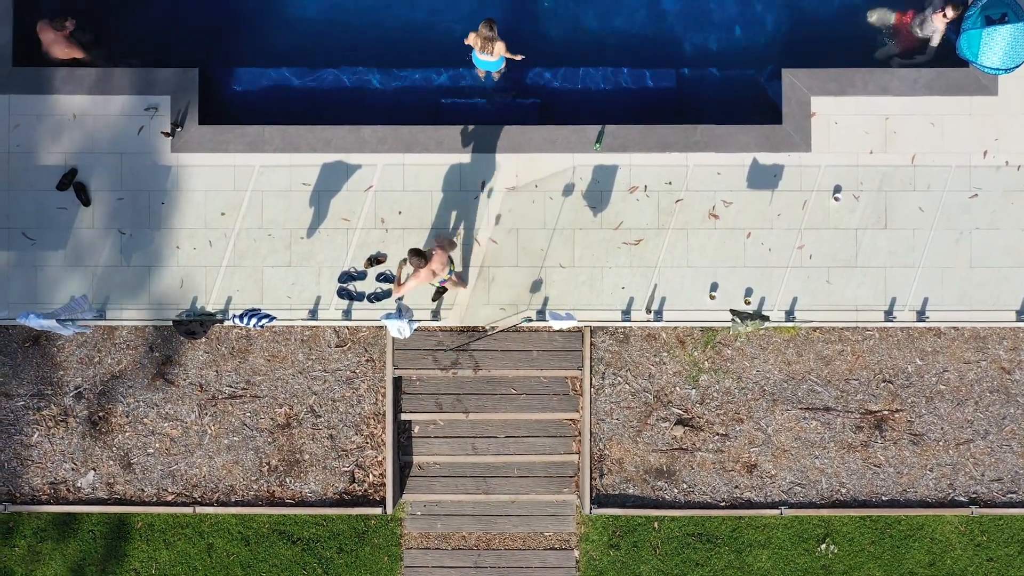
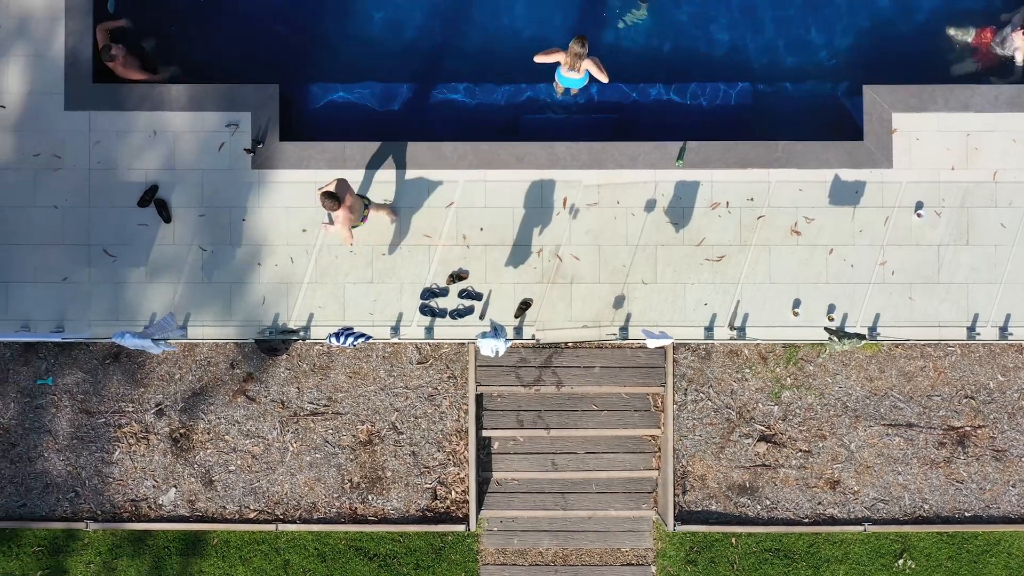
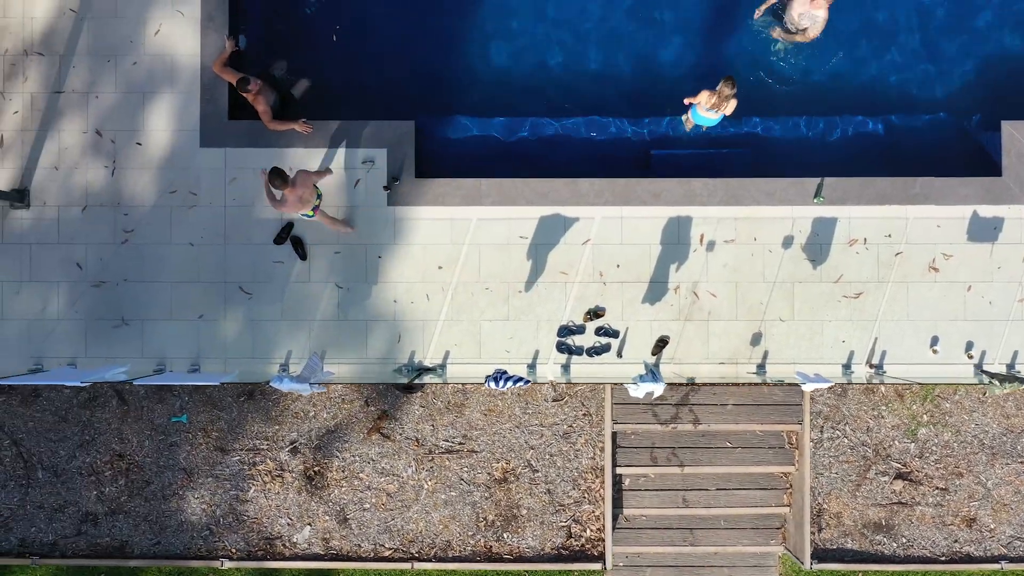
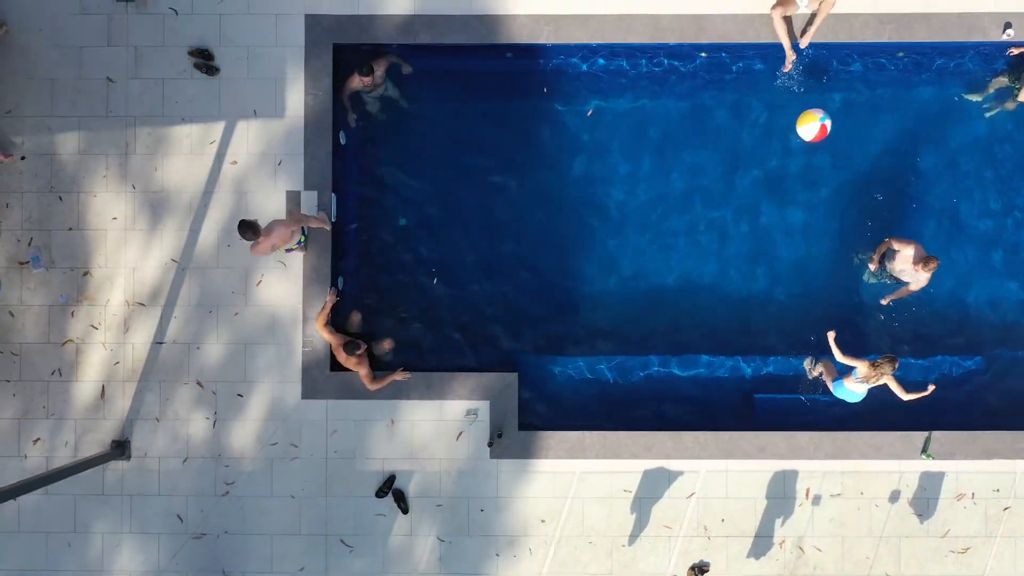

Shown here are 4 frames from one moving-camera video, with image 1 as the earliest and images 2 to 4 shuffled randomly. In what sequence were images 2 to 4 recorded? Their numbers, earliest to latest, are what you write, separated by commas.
2, 3, 4
